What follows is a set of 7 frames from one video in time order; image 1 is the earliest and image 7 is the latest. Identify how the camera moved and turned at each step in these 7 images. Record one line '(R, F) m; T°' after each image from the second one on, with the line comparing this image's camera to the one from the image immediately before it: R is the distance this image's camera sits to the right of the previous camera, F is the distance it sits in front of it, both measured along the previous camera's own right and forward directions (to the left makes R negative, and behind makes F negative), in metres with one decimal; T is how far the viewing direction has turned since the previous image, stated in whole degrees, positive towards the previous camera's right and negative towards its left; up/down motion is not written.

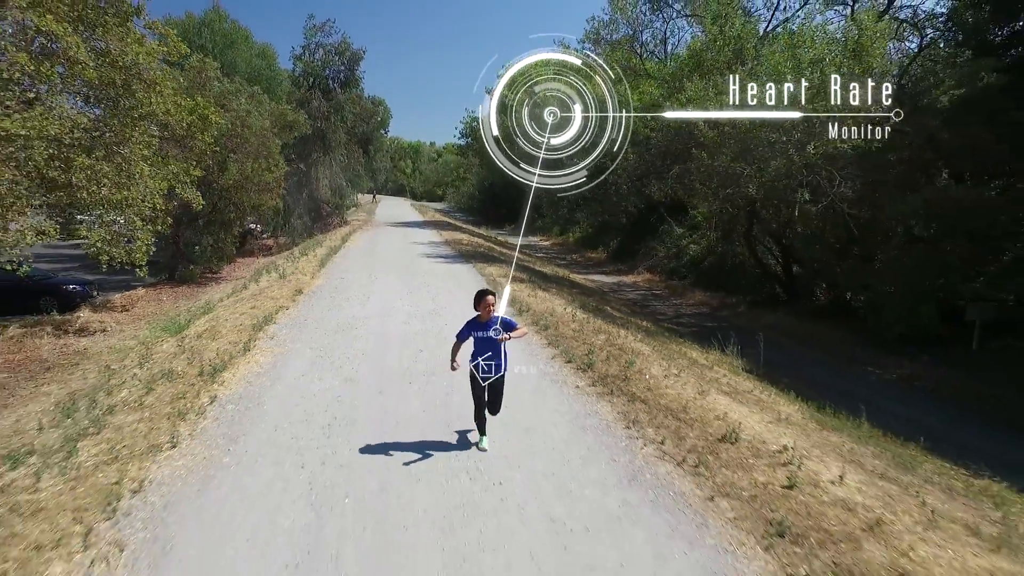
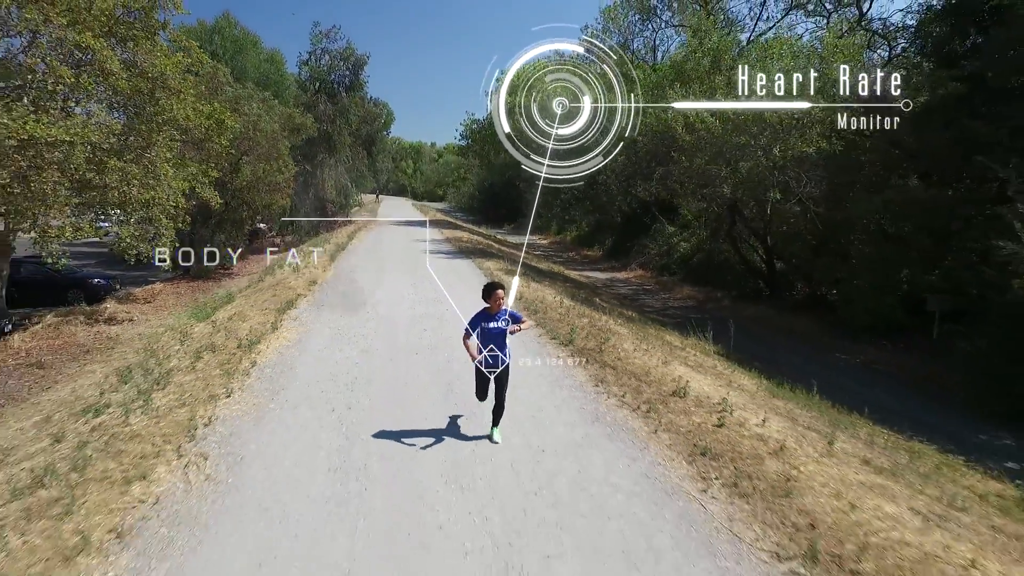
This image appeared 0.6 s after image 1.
(+0.1, -1.2) m; 0°
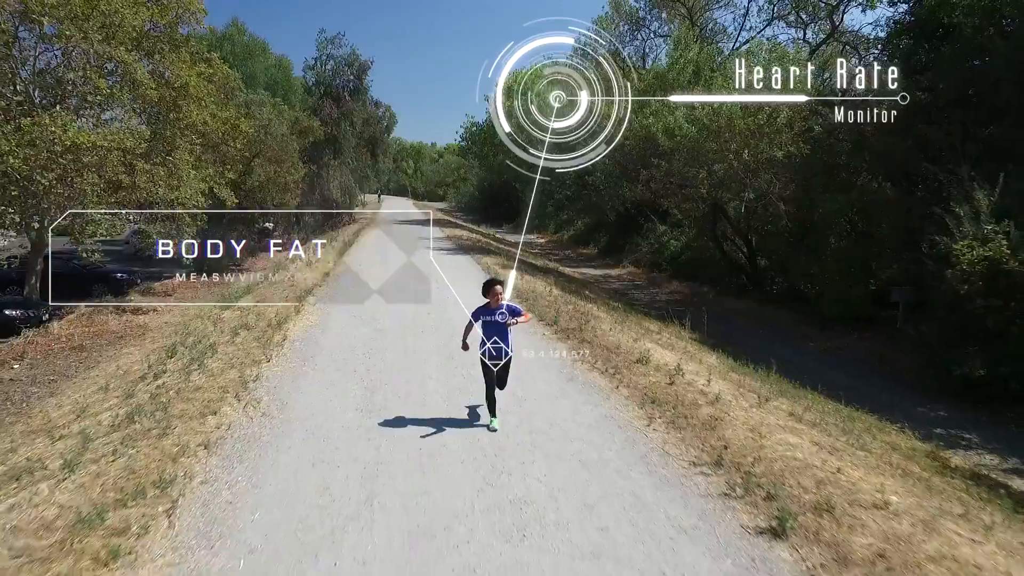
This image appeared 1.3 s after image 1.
(+0.1, -1.3) m; 0°
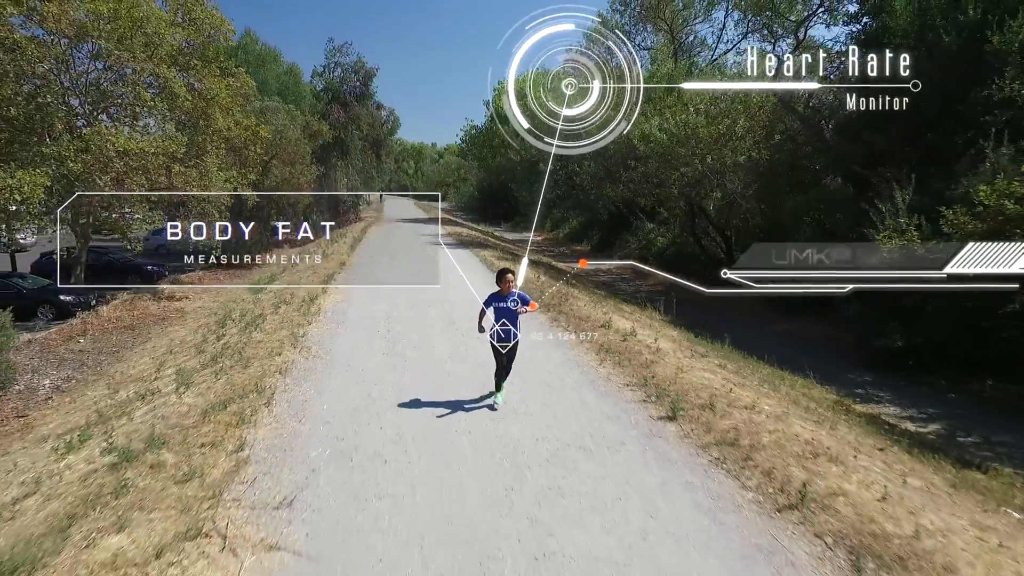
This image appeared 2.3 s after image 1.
(+0.1, -2.0) m; 0°
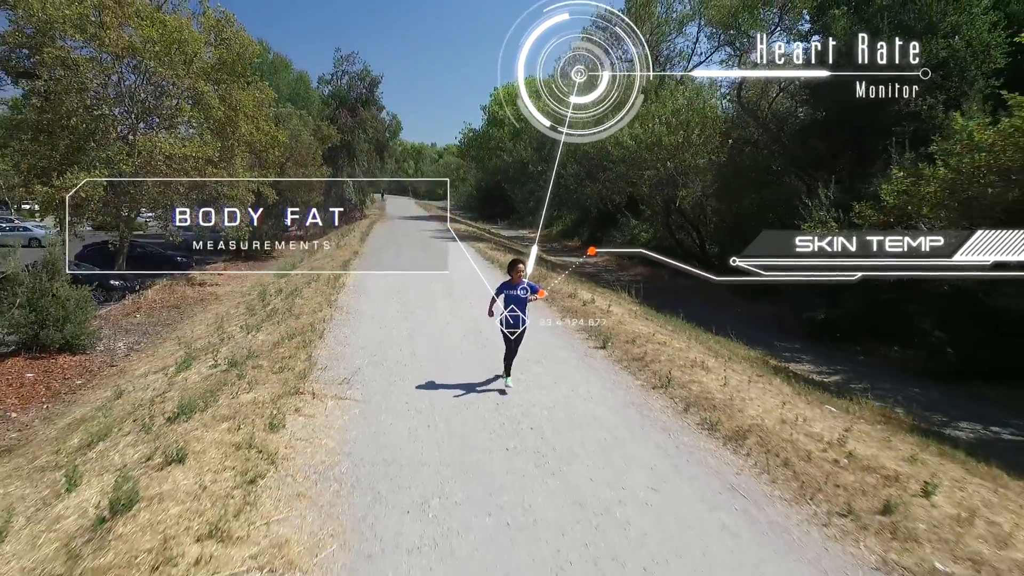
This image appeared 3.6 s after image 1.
(+0.2, -2.6) m; 0°
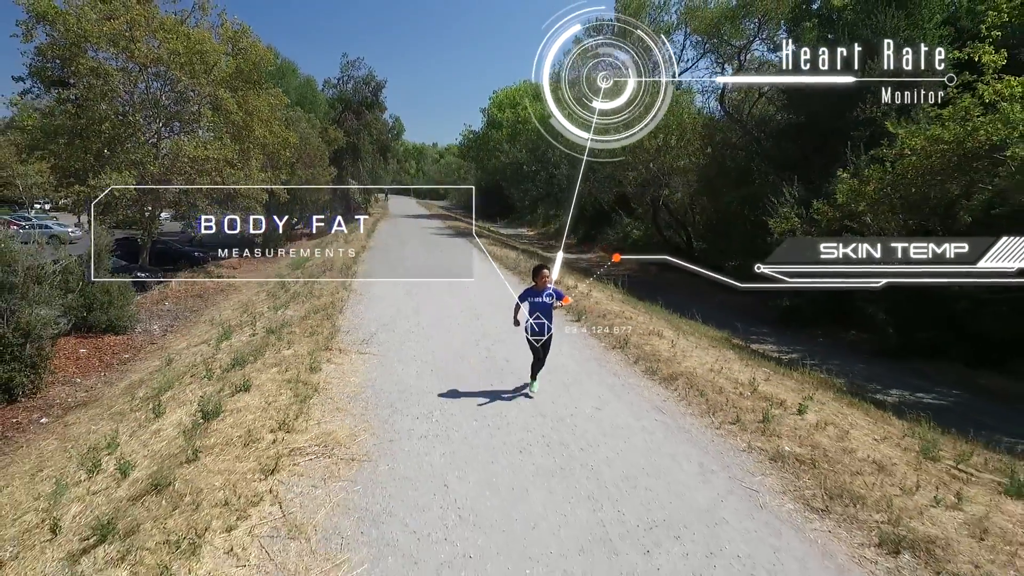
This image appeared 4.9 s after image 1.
(+0.1, -1.6) m; 0°
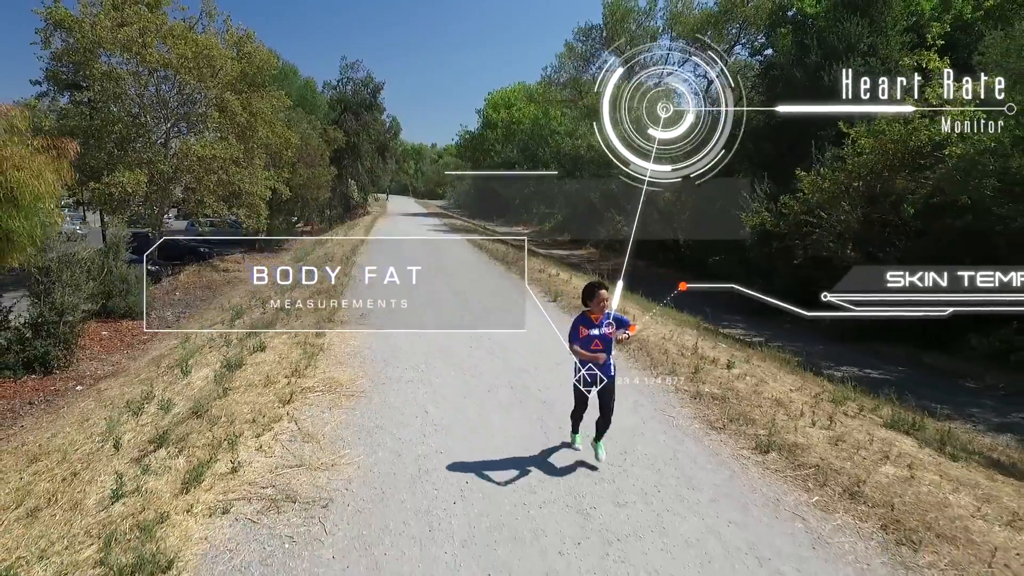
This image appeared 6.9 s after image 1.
(+0.2, -1.2) m; 0°
